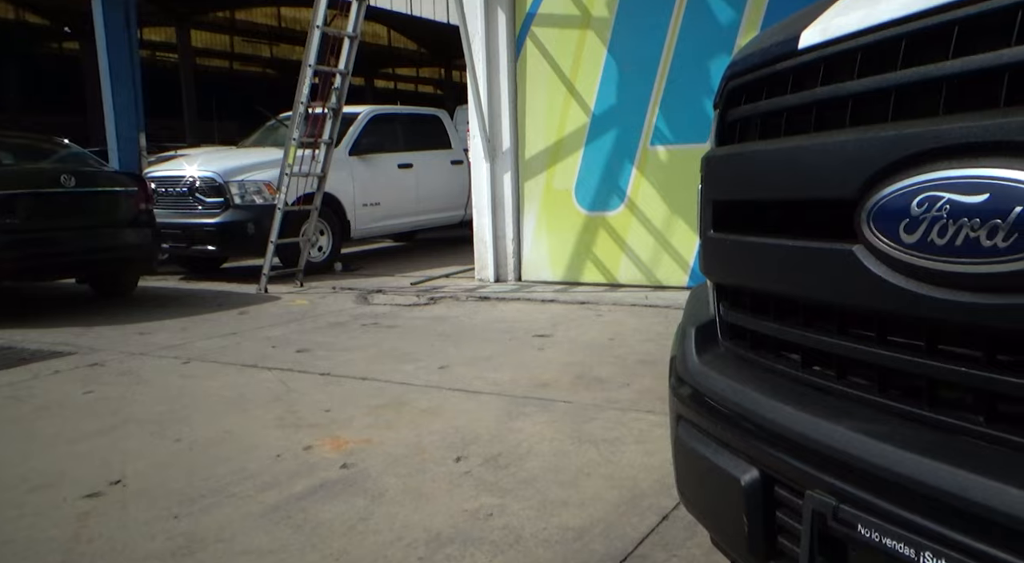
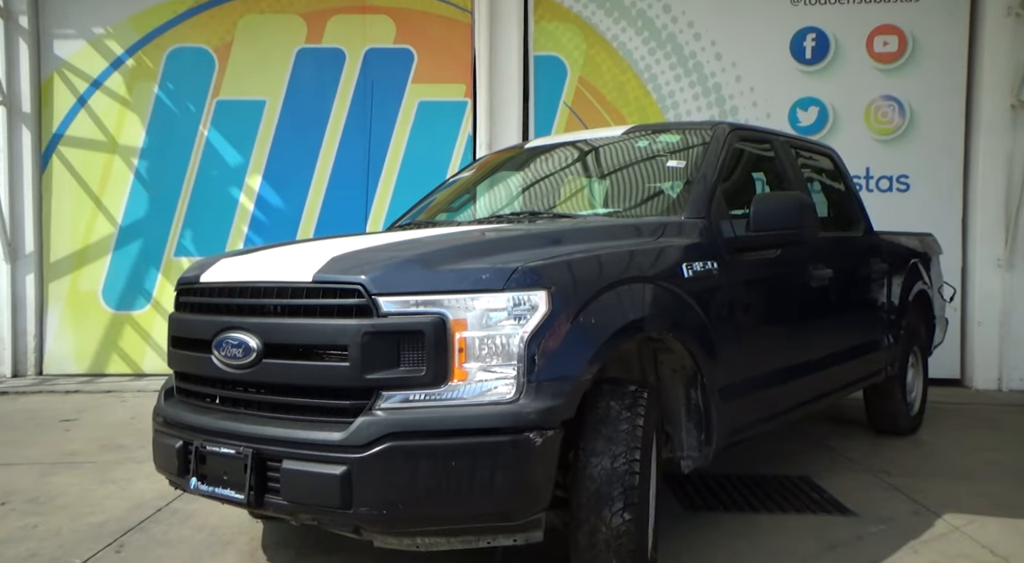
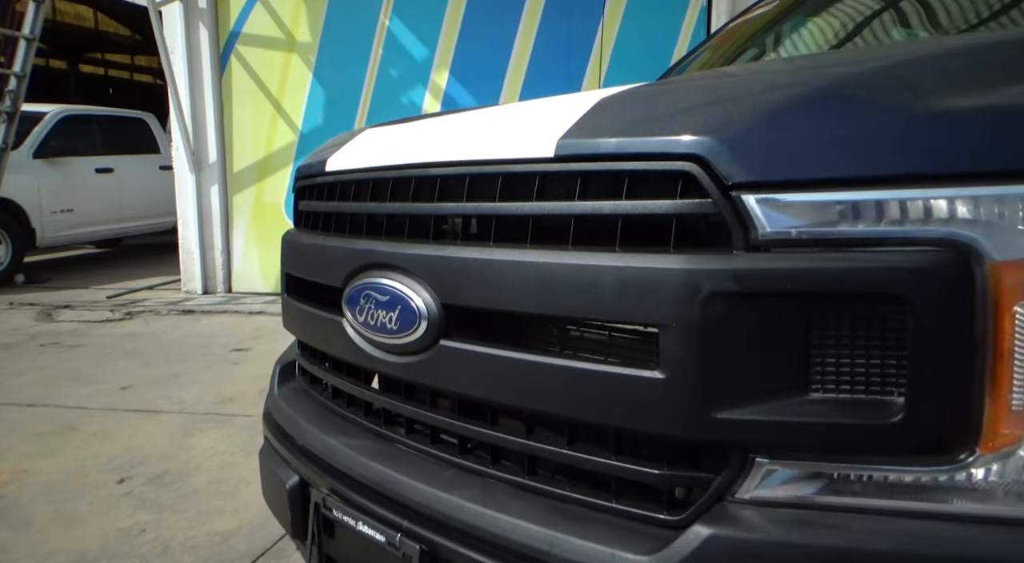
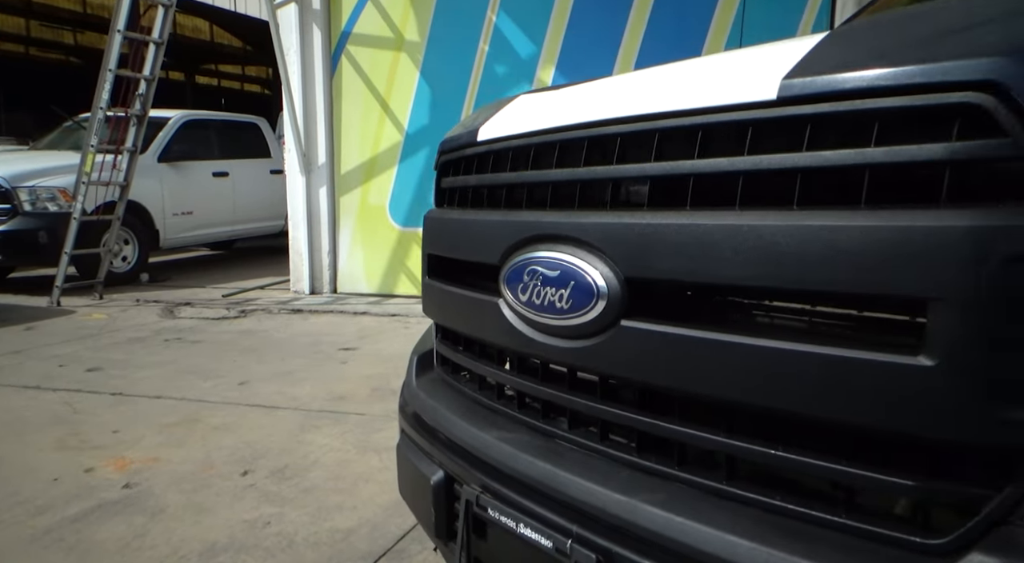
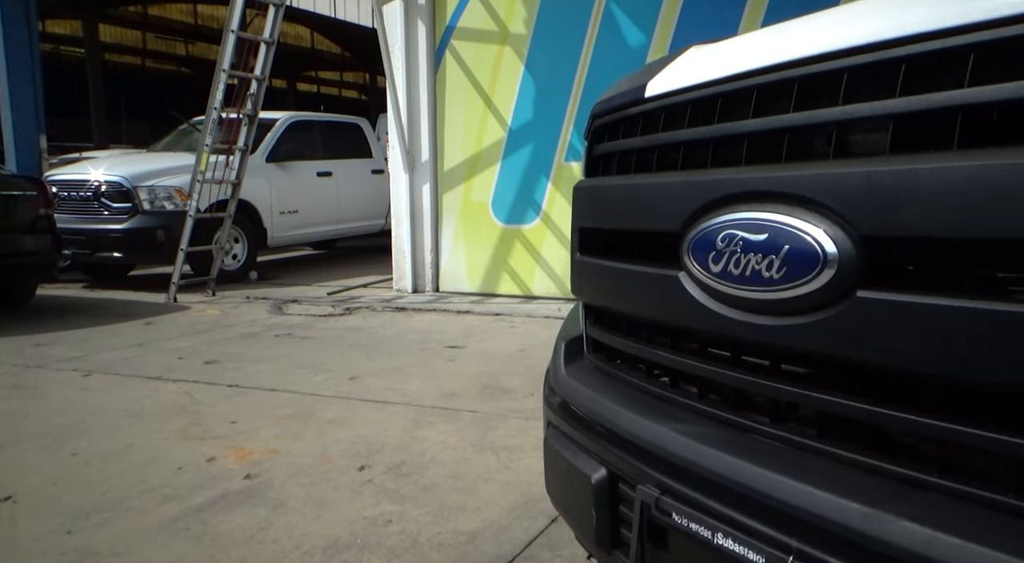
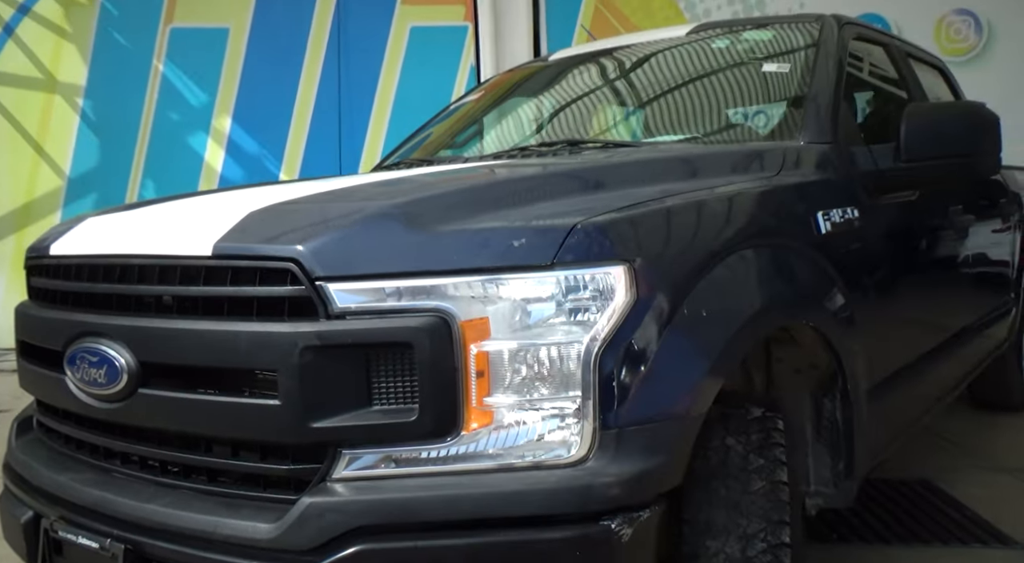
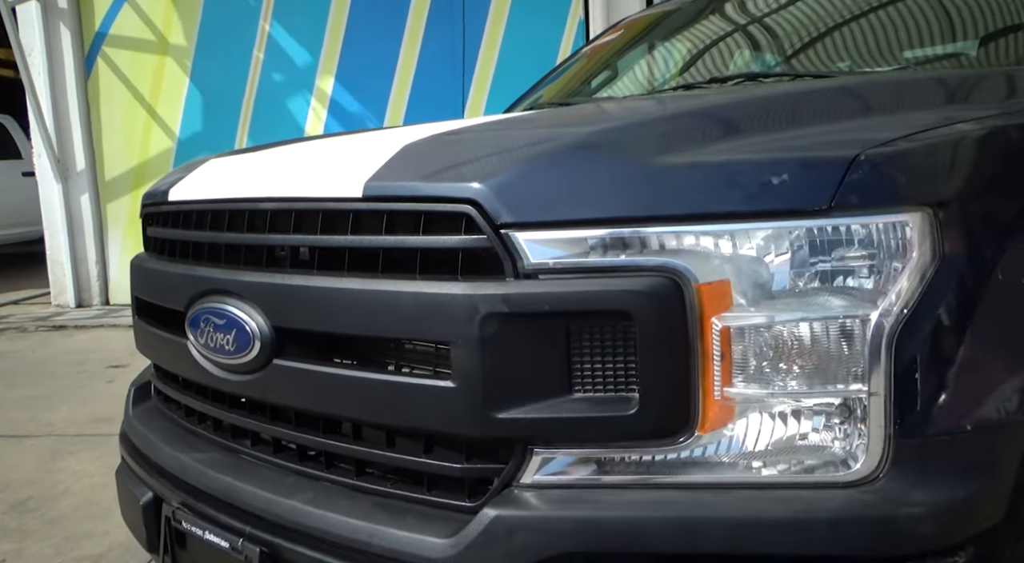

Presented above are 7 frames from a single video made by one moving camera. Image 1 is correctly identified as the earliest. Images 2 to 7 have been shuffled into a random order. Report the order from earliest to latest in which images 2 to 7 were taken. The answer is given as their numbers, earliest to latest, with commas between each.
5, 4, 3, 7, 6, 2
